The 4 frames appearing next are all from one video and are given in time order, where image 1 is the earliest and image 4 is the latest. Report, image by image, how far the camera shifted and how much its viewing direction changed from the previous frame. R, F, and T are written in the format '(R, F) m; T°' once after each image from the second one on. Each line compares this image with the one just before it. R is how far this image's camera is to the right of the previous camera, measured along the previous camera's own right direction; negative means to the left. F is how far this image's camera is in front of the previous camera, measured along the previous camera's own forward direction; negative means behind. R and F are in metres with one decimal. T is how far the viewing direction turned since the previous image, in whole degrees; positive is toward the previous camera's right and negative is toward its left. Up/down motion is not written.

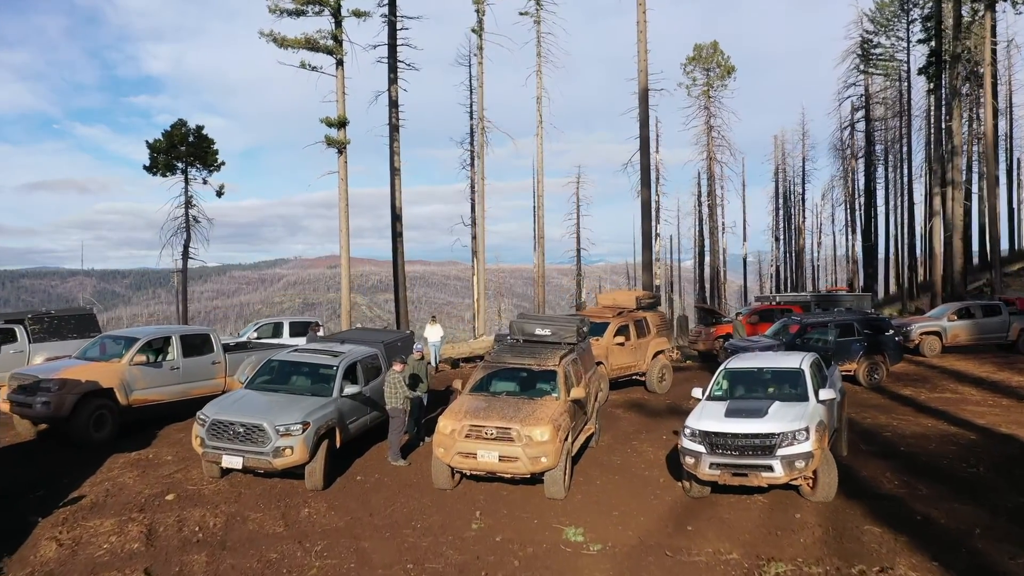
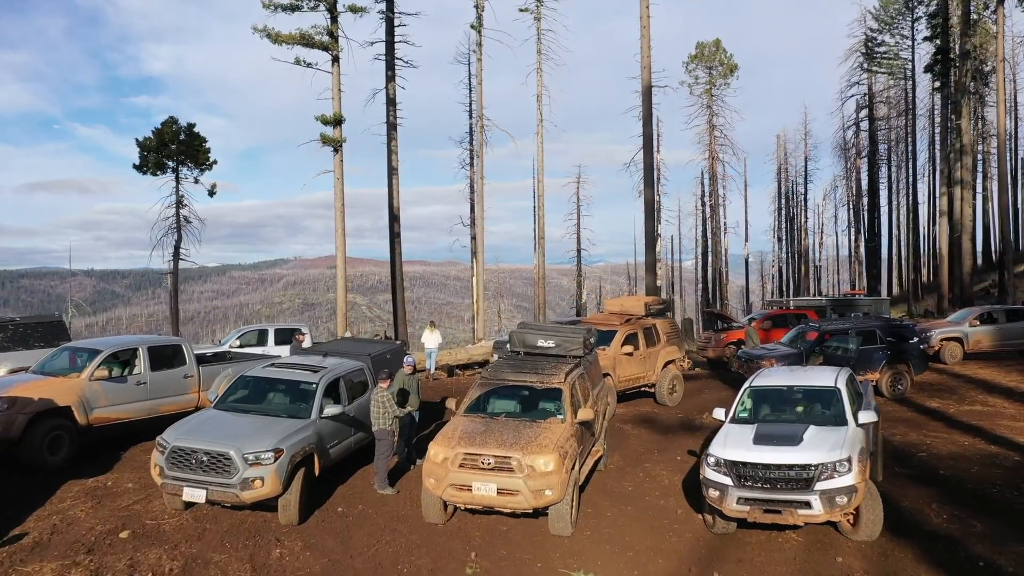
(0.0, +1.1) m; 0°
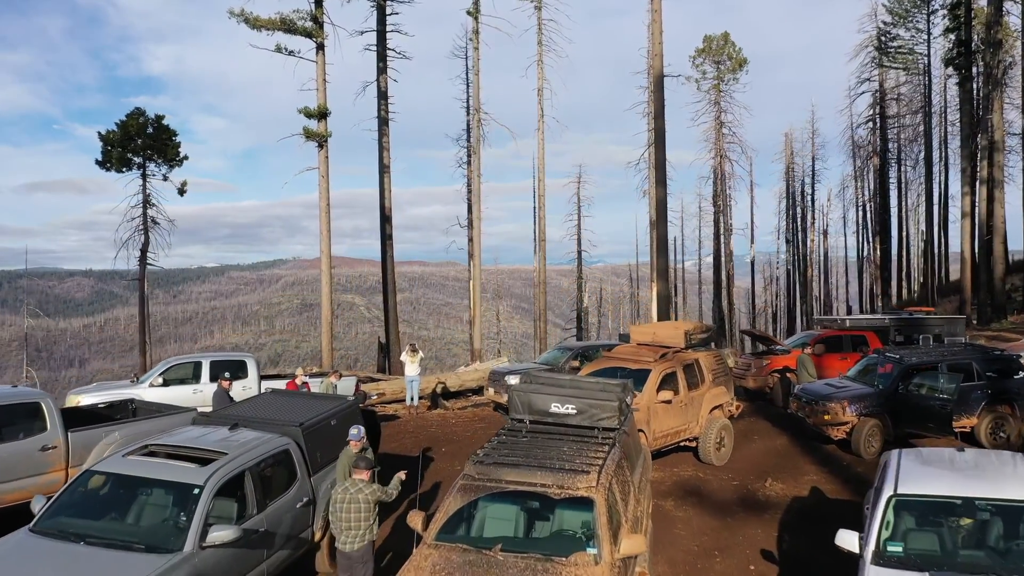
(0.0, +3.6) m; 0°
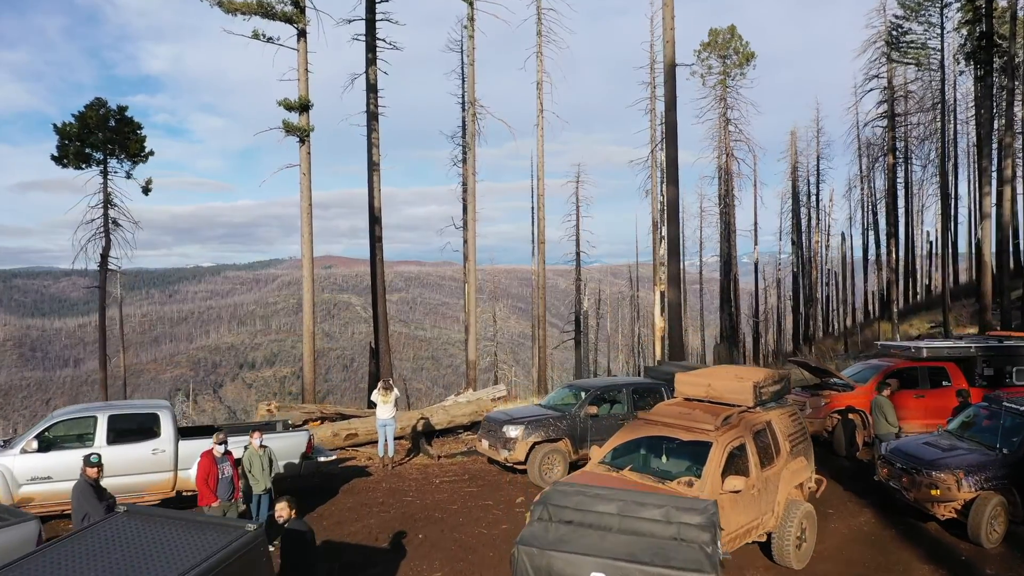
(-0.1, +3.4) m; 0°
